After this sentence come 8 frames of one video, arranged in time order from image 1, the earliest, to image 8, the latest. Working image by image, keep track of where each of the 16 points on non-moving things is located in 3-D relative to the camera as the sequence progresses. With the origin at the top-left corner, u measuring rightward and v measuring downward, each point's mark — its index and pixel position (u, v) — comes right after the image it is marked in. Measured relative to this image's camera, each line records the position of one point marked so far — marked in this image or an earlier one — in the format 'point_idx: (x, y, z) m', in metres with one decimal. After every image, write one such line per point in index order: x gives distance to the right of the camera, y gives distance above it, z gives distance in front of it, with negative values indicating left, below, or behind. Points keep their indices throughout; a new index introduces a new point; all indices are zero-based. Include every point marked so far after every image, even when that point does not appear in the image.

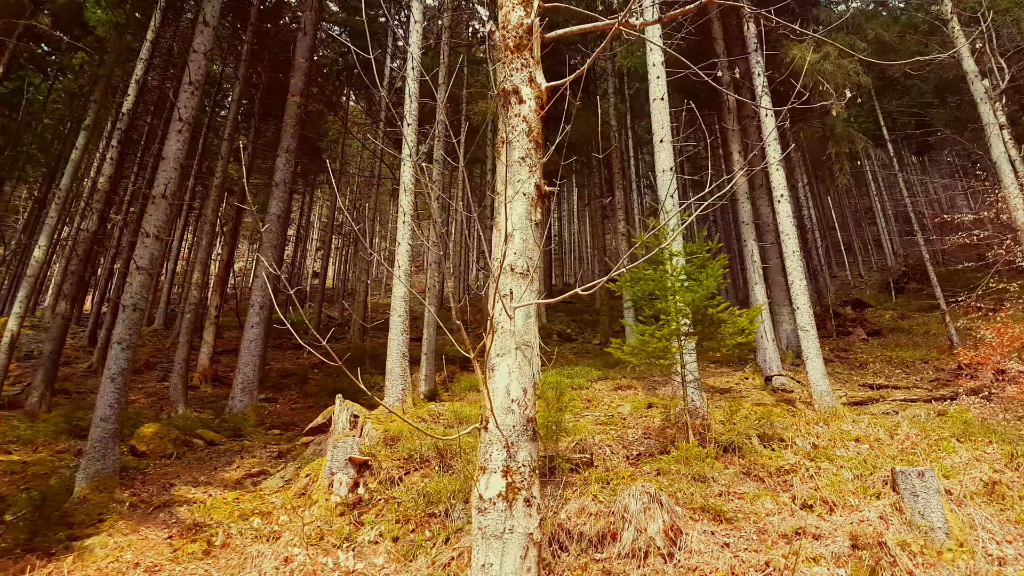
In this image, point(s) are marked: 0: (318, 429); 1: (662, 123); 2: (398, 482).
0: (-2.2, -1.6, +8.2) m
1: (+1.9, +2.0, +8.5) m
2: (-1.0, -1.7, +6.1) m
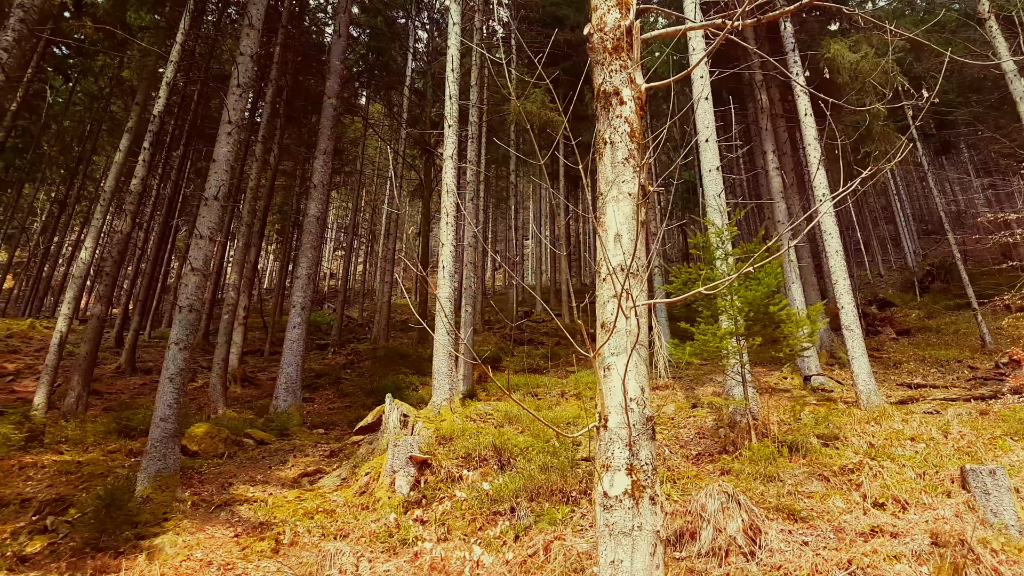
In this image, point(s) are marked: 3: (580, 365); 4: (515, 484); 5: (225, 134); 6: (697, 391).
0: (-1.7, -1.7, +8.2) m
1: (+2.4, +2.0, +8.5) m
2: (-0.5, -1.7, +6.2) m
3: (+1.5, -1.5, +14.2) m
4: (0.0, -1.6, +5.8) m
5: (-3.3, +1.8, +8.1) m
6: (+2.6, -1.5, +9.9) m
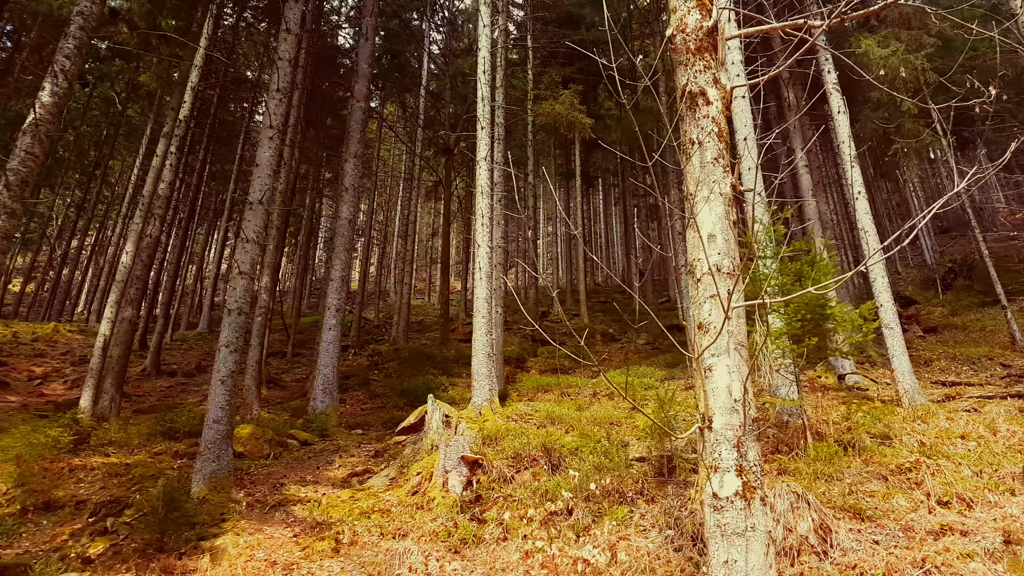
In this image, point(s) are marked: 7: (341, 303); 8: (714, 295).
0: (-1.2, -1.7, +8.3) m
1: (+2.9, +2.1, +8.5) m
2: (0.0, -1.7, +6.2) m
3: (+2.0, -1.5, +14.2) m
4: (+0.5, -1.7, +5.8) m
5: (-2.8, +1.7, +8.1) m
6: (+3.1, -1.5, +9.9) m
7: (-2.6, -0.2, +10.5) m
8: (+0.9, 0.0, +3.0) m
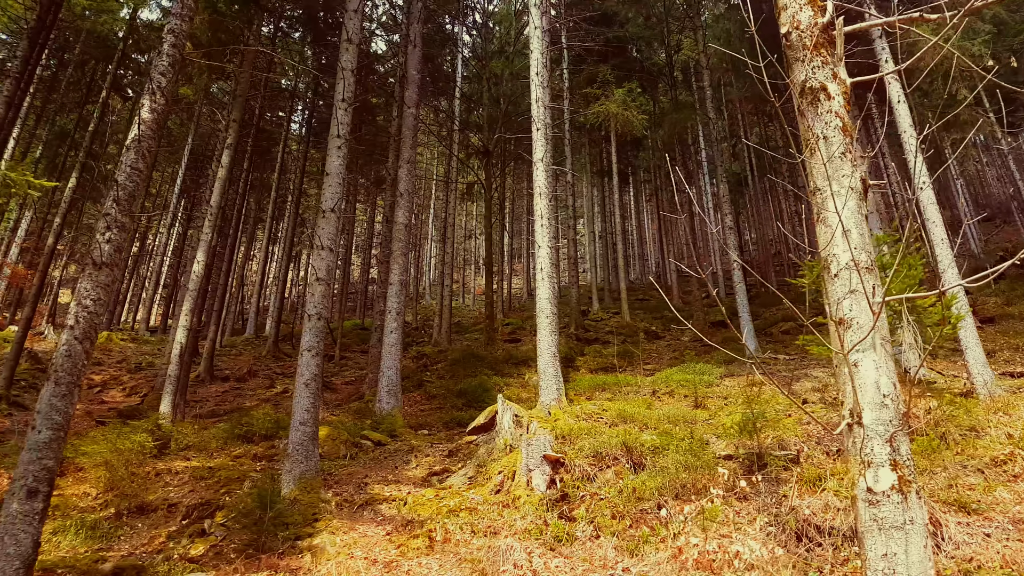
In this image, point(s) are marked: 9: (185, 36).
0: (-0.3, -1.7, +8.4) m
1: (+3.6, +2.1, +8.5) m
2: (+0.7, -1.7, +6.2) m
3: (+3.1, -1.4, +14.2) m
4: (+1.2, -1.6, +5.9) m
5: (-2.1, +1.7, +8.3) m
6: (+4.0, -1.4, +9.8) m
7: (-1.7, -0.3, +10.7) m
8: (+1.5, 0.0, +3.0) m
9: (-2.7, +2.1, +5.8) m
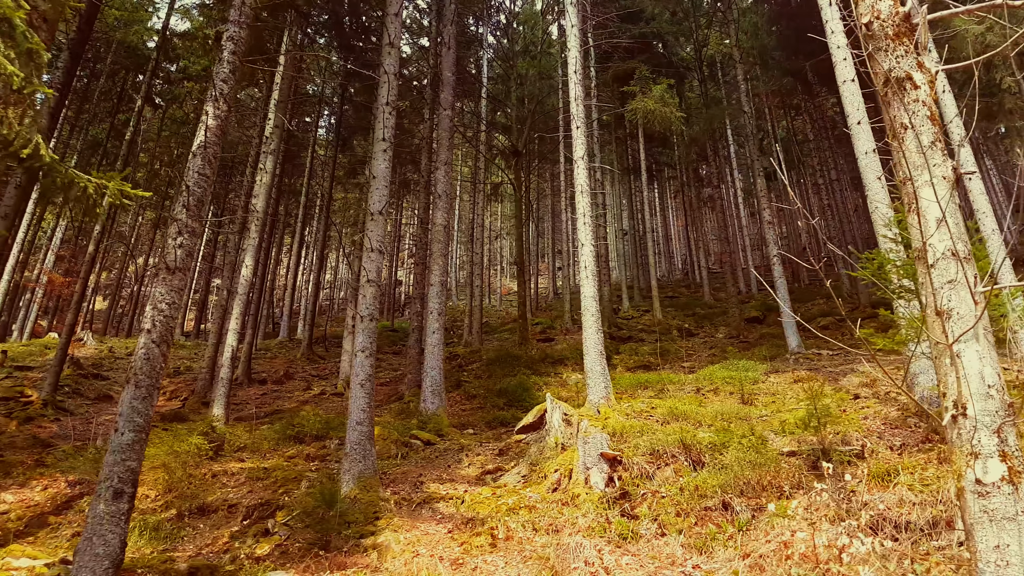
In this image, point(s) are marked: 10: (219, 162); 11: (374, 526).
0: (+0.2, -1.7, +8.4) m
1: (+4.2, +2.2, +8.4) m
2: (+1.3, -1.7, +6.2) m
3: (+3.8, -1.4, +14.1) m
4: (+1.7, -1.6, +5.8) m
5: (-1.6, +1.7, +8.3) m
6: (+4.6, -1.3, +9.7) m
7: (-1.1, -0.3, +10.7) m
8: (+1.9, 0.0, +3.0) m
9: (-2.3, +2.1, +5.9) m
10: (-2.3, +1.0, +5.4) m
11: (-1.2, -2.1, +6.2) m
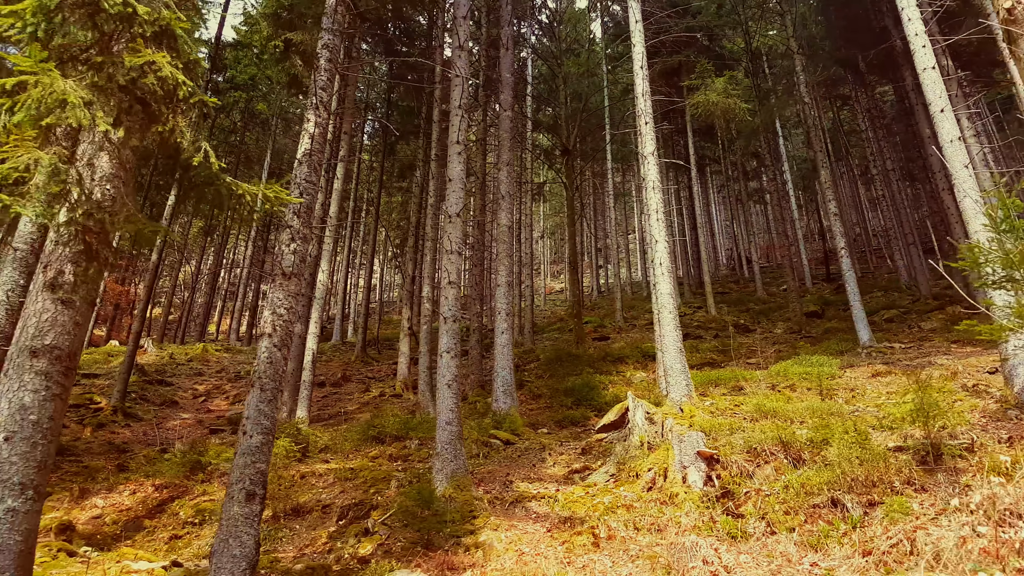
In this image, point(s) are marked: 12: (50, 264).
0: (+1.2, -1.7, +8.3) m
1: (+5.0, +2.3, +8.2) m
2: (+2.1, -1.6, +6.1) m
3: (+5.0, -1.3, +13.9) m
4: (+2.6, -1.6, +5.7) m
5: (-0.7, +1.6, +8.4) m
6: (+5.6, -1.2, +9.5) m
7: (0.0, -0.3, +10.7) m
8: (+2.5, +0.1, +2.9) m
9: (-1.5, +2.1, +6.0) m
10: (-1.5, +1.0, +5.5) m
11: (-0.4, -2.1, +6.2) m
12: (-2.7, +0.1, +4.1) m
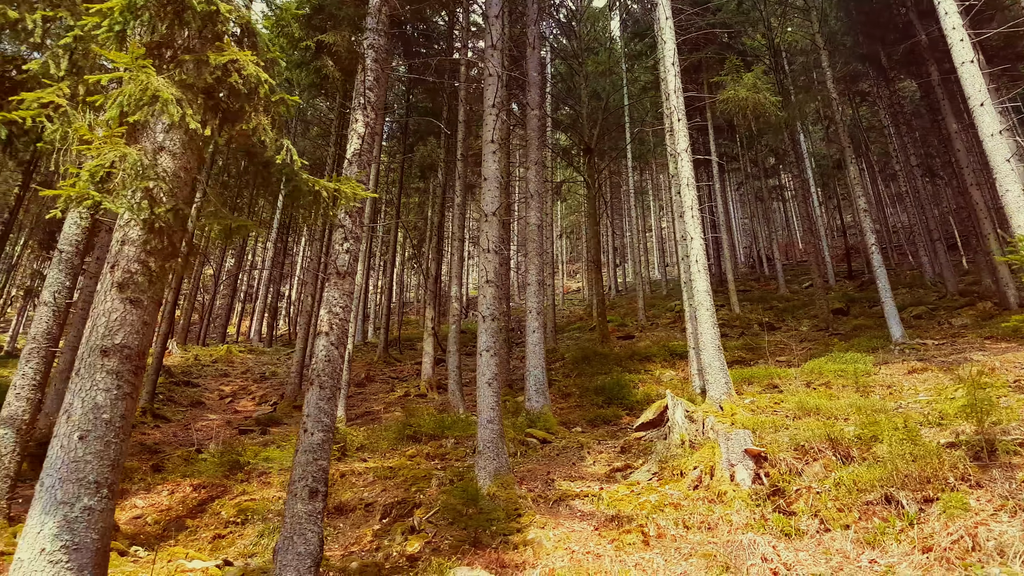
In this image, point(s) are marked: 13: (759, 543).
0: (+1.7, -1.6, +8.3) m
1: (+5.5, +2.4, +8.1) m
2: (+2.5, -1.6, +6.1) m
3: (+5.6, -1.2, +13.8) m
4: (+3.0, -1.5, +5.7) m
5: (-0.2, +1.7, +8.4) m
6: (+6.1, -1.1, +9.4) m
7: (+0.4, -0.3, +10.7) m
8: (+2.9, +0.1, +2.8) m
9: (-1.1, +2.1, +6.0) m
10: (-1.1, +1.0, +5.5) m
11: (+0.1, -2.1, +6.2) m
12: (-2.4, +0.1, +4.2) m
13: (+1.8, -1.9, +5.1) m
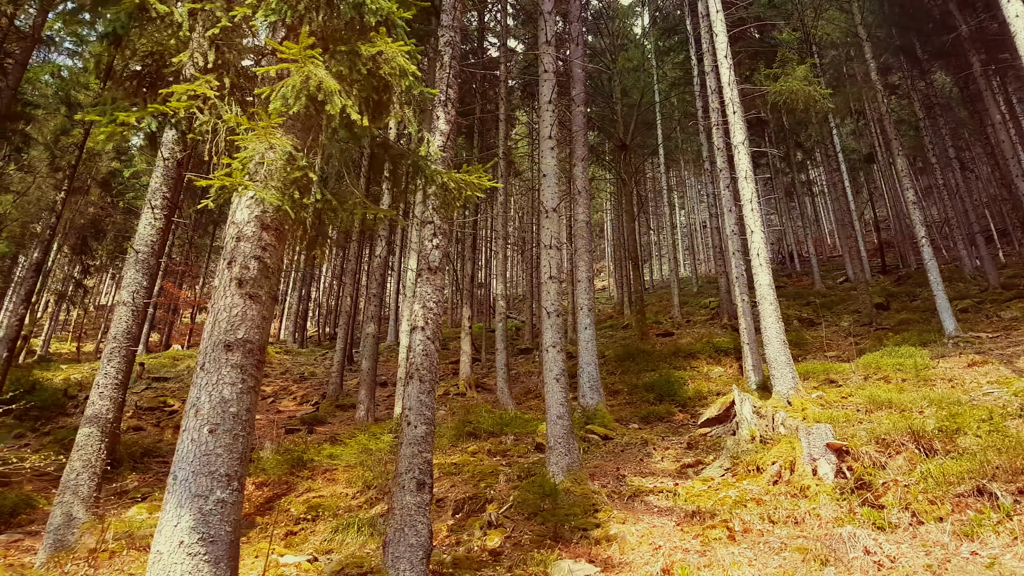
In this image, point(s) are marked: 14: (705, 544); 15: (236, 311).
0: (+2.4, -1.6, +8.3) m
1: (+6.2, +2.5, +8.0) m
2: (+3.3, -1.5, +6.0) m
3: (+6.4, -1.1, +13.7) m
4: (+3.7, -1.4, +5.6) m
5: (+0.5, +1.7, +8.4) m
6: (+6.9, -1.0, +9.2) m
7: (+1.2, -0.2, +10.7) m
8: (+3.5, +0.2, +2.7) m
9: (-0.5, +2.1, +6.1) m
10: (-0.5, +1.0, +5.6) m
11: (+0.8, -2.1, +6.2) m
12: (-1.7, +0.2, +4.2) m
13: (+2.4, -1.8, +5.0) m
14: (+1.5, -2.0, +5.5) m
15: (-1.7, -0.1, +4.1) m
